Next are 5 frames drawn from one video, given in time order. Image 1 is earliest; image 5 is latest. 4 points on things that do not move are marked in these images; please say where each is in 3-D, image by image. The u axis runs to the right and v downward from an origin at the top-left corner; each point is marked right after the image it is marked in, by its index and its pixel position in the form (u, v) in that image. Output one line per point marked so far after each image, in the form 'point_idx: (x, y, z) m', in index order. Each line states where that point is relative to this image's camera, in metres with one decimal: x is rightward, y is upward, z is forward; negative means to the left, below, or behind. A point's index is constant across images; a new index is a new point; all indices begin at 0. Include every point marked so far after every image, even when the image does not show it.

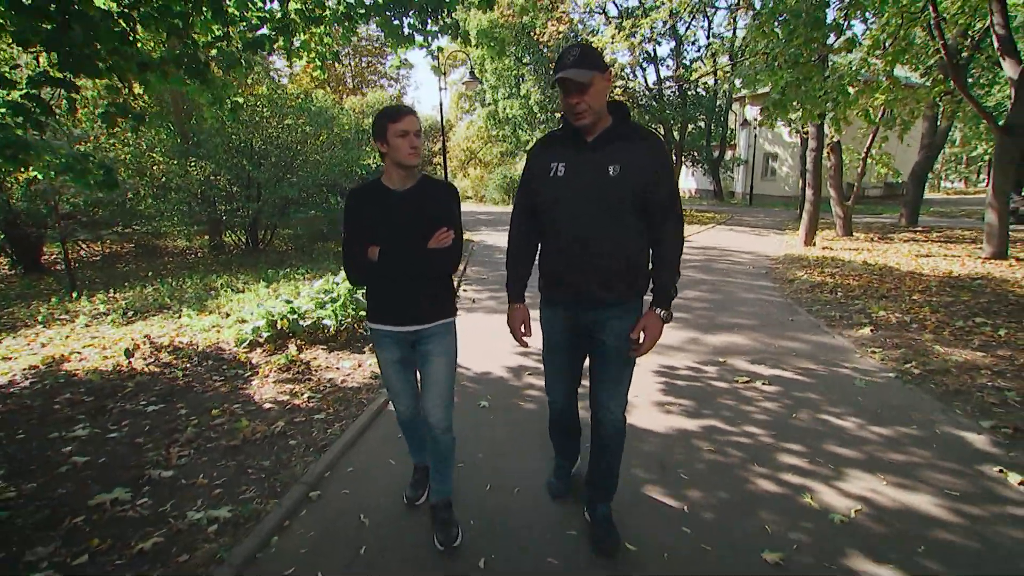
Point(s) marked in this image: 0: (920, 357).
0: (+4.1, -0.7, +4.8) m
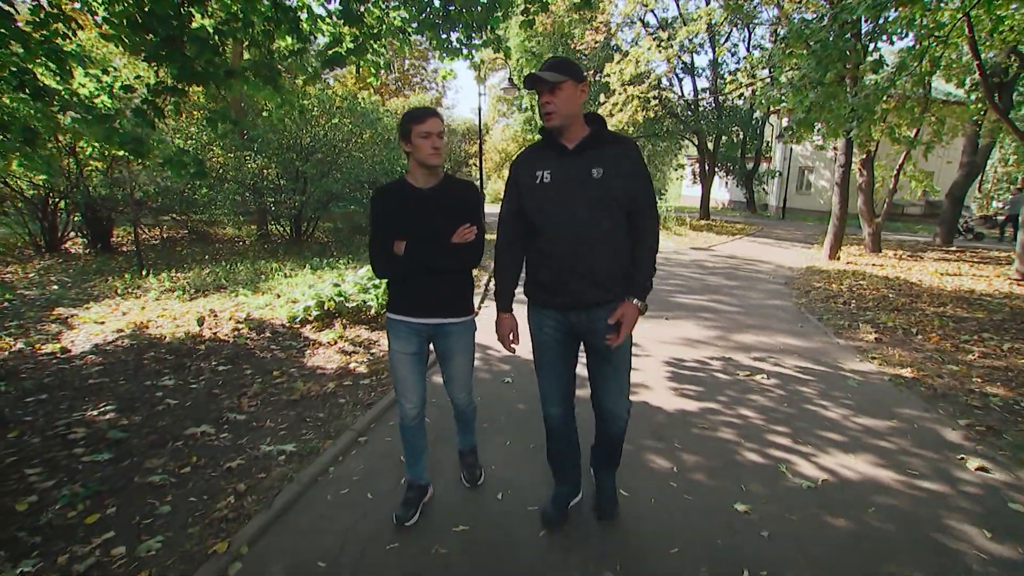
0: (+4.3, -0.8, +5.1) m
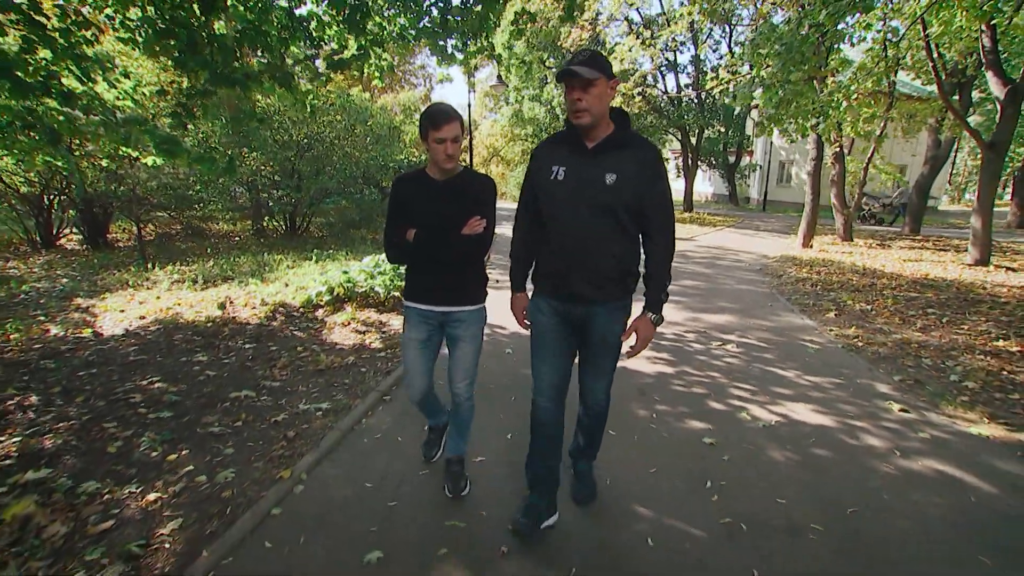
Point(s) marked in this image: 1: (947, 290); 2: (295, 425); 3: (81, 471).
0: (+4.3, -0.6, +5.8) m
1: (+7.5, 0.0, +8.1) m
2: (-1.7, -1.1, +3.8) m
3: (-2.8, -1.2, +3.1) m
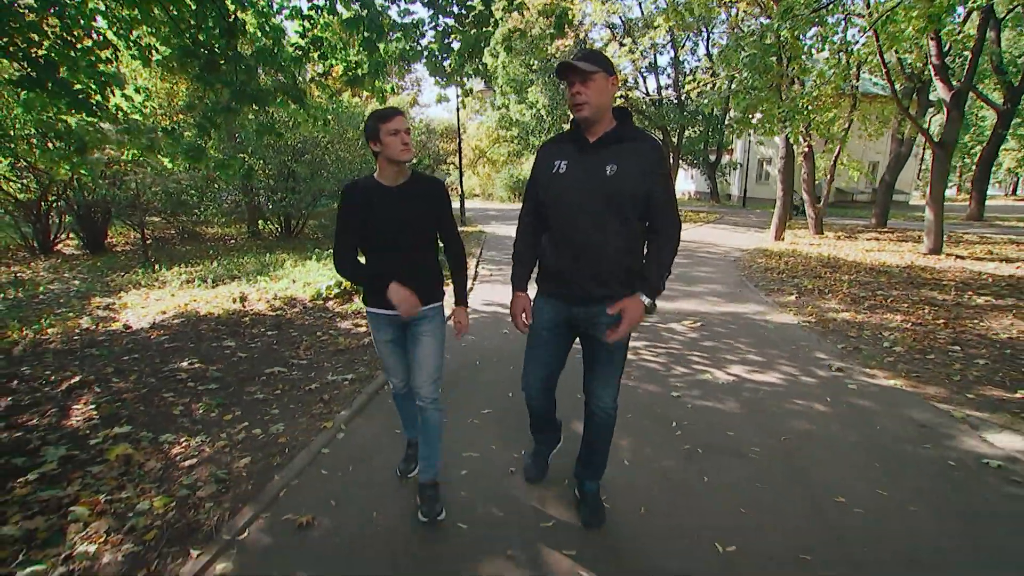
0: (+4.3, -0.4, +6.6) m
1: (+7.4, +0.3, +9.0) m
2: (-1.7, -1.0, +4.4) m
3: (-2.8, -1.1, +3.7) m
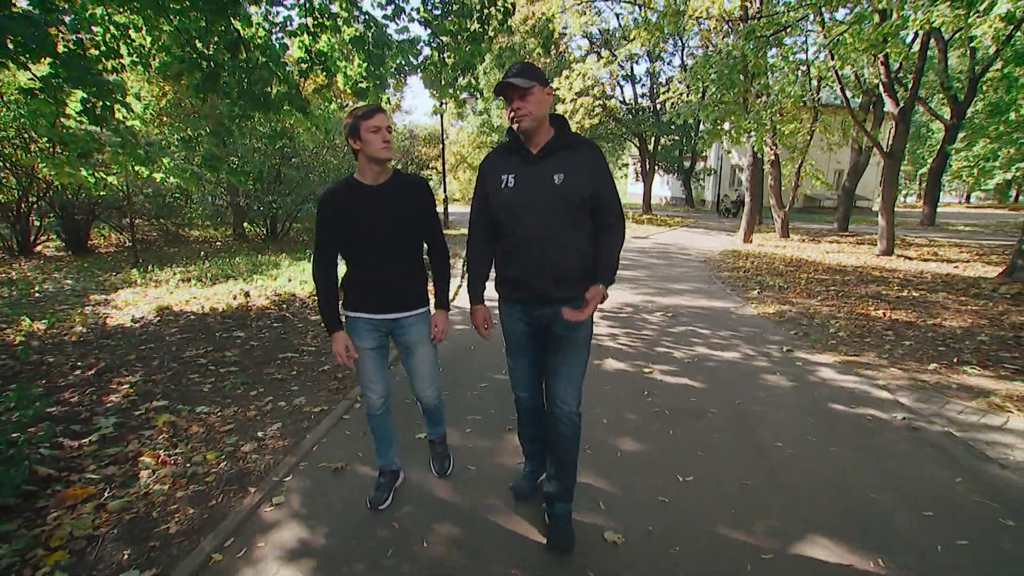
0: (+4.1, -0.3, +7.3) m
1: (+7.1, +0.3, +9.9) m
2: (-1.8, -0.9, +4.9) m
3: (-2.8, -1.0, +4.2) m
